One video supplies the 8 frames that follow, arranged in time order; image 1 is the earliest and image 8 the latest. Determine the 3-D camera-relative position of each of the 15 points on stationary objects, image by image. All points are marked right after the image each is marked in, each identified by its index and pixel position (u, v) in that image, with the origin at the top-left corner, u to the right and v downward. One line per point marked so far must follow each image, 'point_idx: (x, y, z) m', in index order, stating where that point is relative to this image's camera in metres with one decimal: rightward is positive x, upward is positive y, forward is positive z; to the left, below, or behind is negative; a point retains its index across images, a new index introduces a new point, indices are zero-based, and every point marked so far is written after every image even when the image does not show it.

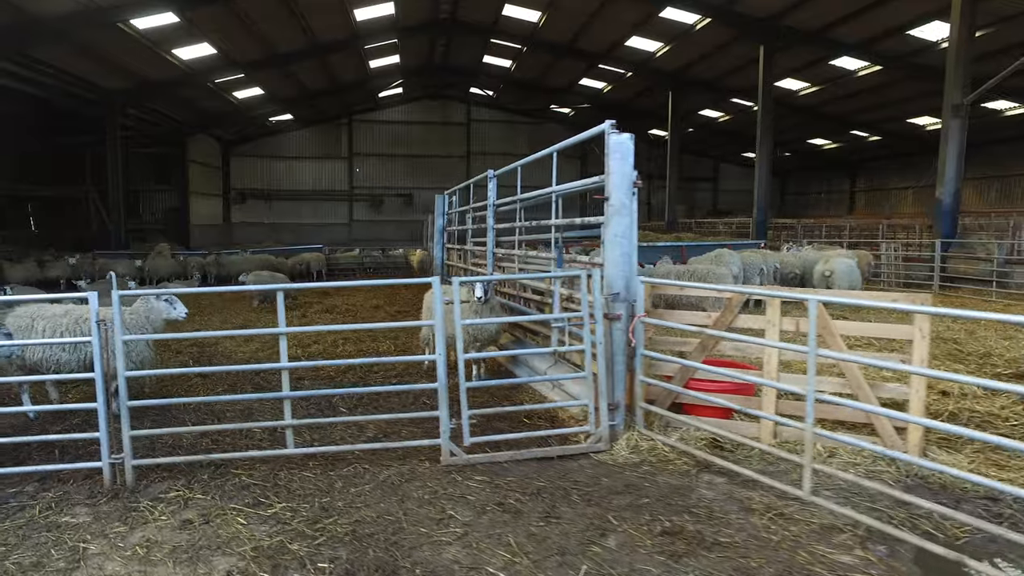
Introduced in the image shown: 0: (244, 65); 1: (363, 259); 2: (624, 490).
0: (-7.6, +6.2, +19.0) m
1: (-3.7, +0.7, +16.9) m
2: (+0.5, -0.9, +3.1) m
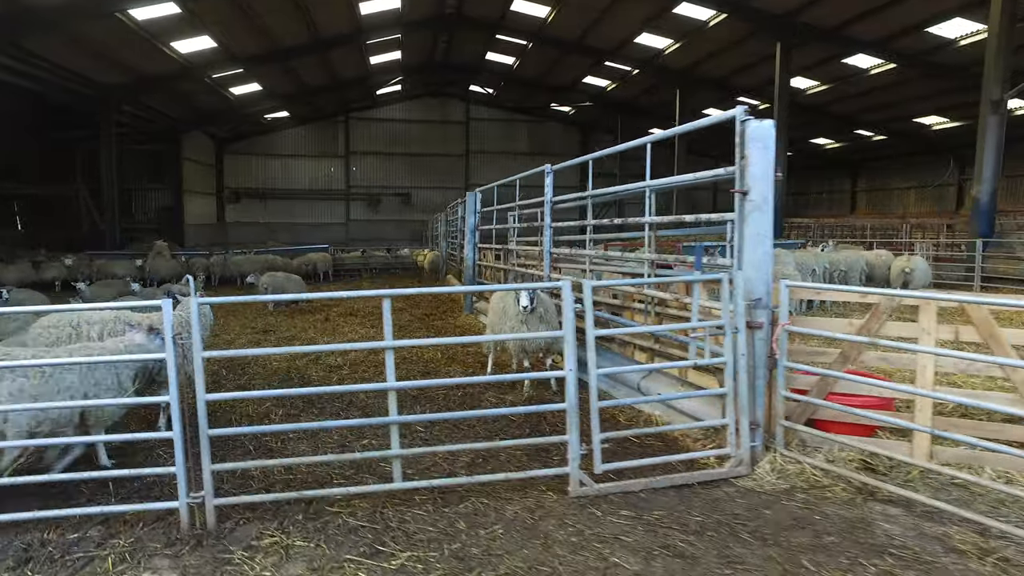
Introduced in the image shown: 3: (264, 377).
0: (-7.4, +6.2, +18.4) m
1: (-3.4, +0.7, +16.4) m
2: (+1.1, -0.9, +2.7) m
3: (-2.0, -0.7, +5.9) m
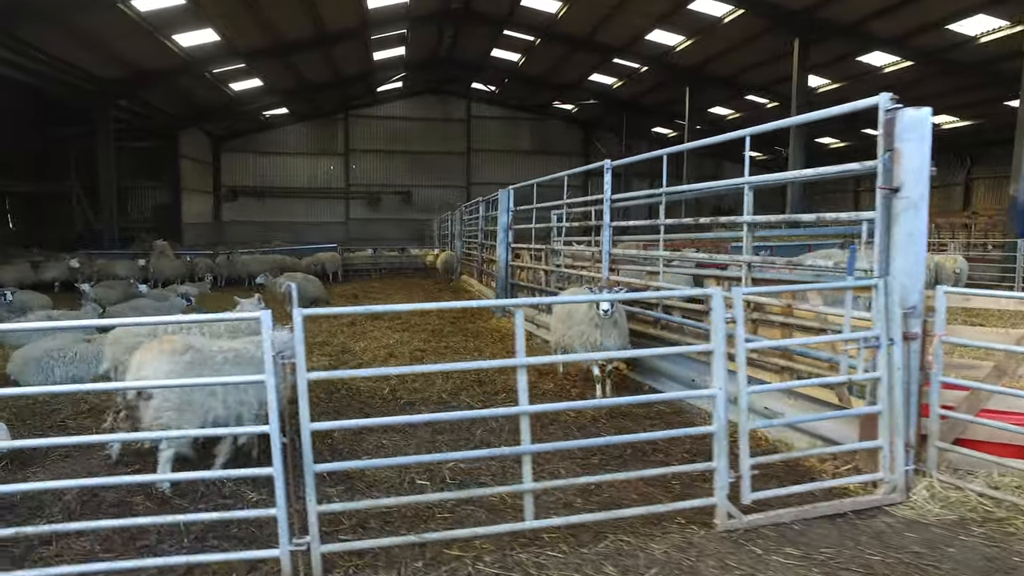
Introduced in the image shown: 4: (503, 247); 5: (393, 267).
0: (-7.1, +6.2, +17.9) m
1: (-3.1, +0.7, +16.0) m
2: (+1.7, -1.0, +2.3) m
3: (-1.5, -0.7, +5.5) m
4: (-0.1, +0.5, +8.5) m
5: (-2.8, +0.5, +16.1) m
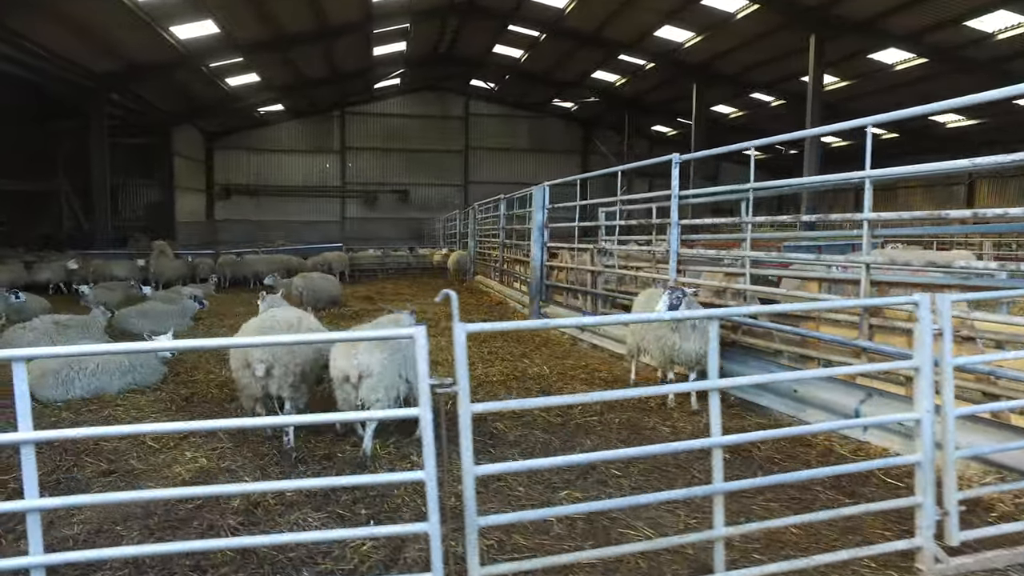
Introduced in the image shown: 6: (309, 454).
0: (-6.9, +6.1, +17.3) m
1: (-2.9, +0.6, +15.5) m
2: (+2.2, -1.0, +1.9) m
3: (-1.0, -0.8, +5.0) m
4: (+0.3, +0.5, +8.0) m
5: (-2.6, +0.5, +15.6) m
6: (-1.1, -0.9, +3.7) m
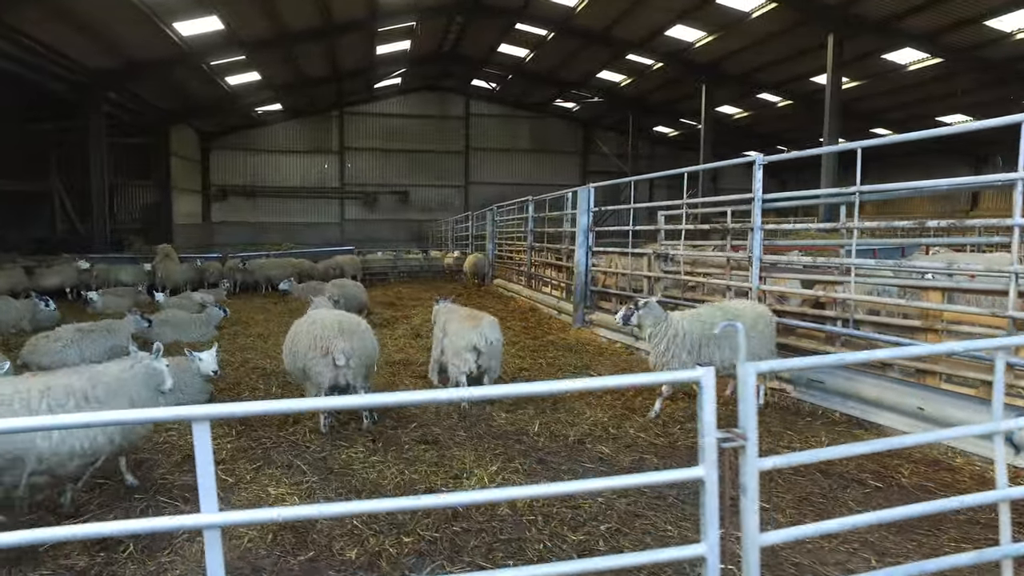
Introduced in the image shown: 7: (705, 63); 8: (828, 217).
0: (-6.6, +6.0, +16.8) m
1: (-2.5, +0.5, +15.1) m
2: (+2.8, -1.0, +1.6) m
3: (-0.5, -0.8, +4.7) m
4: (+0.8, +0.4, +7.7) m
5: (-2.2, +0.4, +15.2) m
6: (-0.5, -1.0, +3.3) m
7: (+5.7, +6.6, +20.0) m
8: (+5.4, +1.2, +11.8) m
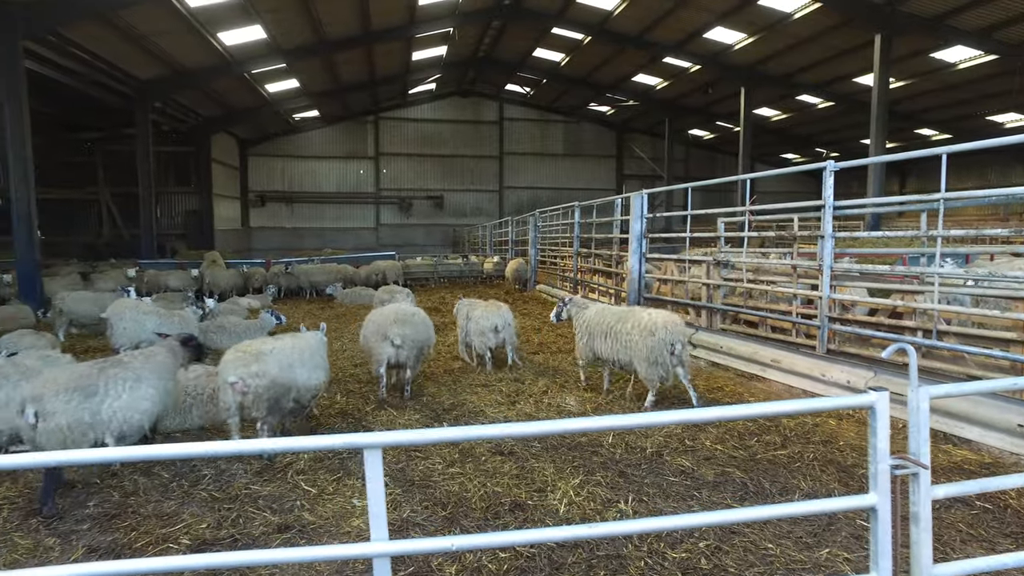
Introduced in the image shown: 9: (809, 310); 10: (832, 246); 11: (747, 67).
0: (-5.6, +5.9, +17.1) m
1: (-1.6, +0.4, +15.1) m
2: (+3.2, -1.1, +1.5) m
3: (0.0, -0.9, +4.6) m
4: (+1.4, +0.3, +7.6) m
5: (-1.3, +0.3, +15.3) m
6: (-0.1, -1.0, +3.3) m
7: (+6.8, +6.5, +19.7) m
8: (+6.2, +1.1, +11.6) m
9: (+2.4, -0.2, +5.5) m
10: (+2.3, +0.3, +5.0) m
11: (+6.8, +6.4, +19.7) m
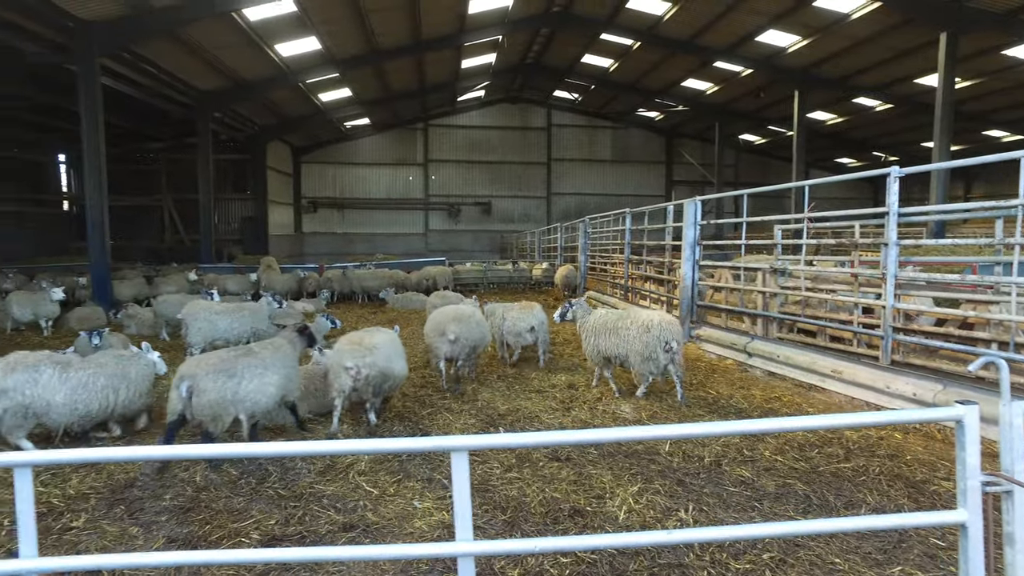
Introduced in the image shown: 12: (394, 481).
0: (-4.4, +5.8, +17.5) m
1: (-0.6, +0.3, +15.2) m
2: (+3.3, -1.1, +1.3) m
3: (+0.4, -0.9, +4.6) m
4: (+2.0, +0.3, +7.5) m
5: (-0.3, +0.2, +15.4) m
6: (+0.2, -1.0, +3.3) m
7: (+8.2, +6.3, +19.3) m
8: (+7.0, +1.0, +11.2) m
9: (+2.8, -0.3, +5.4) m
10: (+2.7, +0.2, +4.8) m
11: (+8.2, +6.2, +19.3) m
12: (-0.6, -1.0, +3.6) m
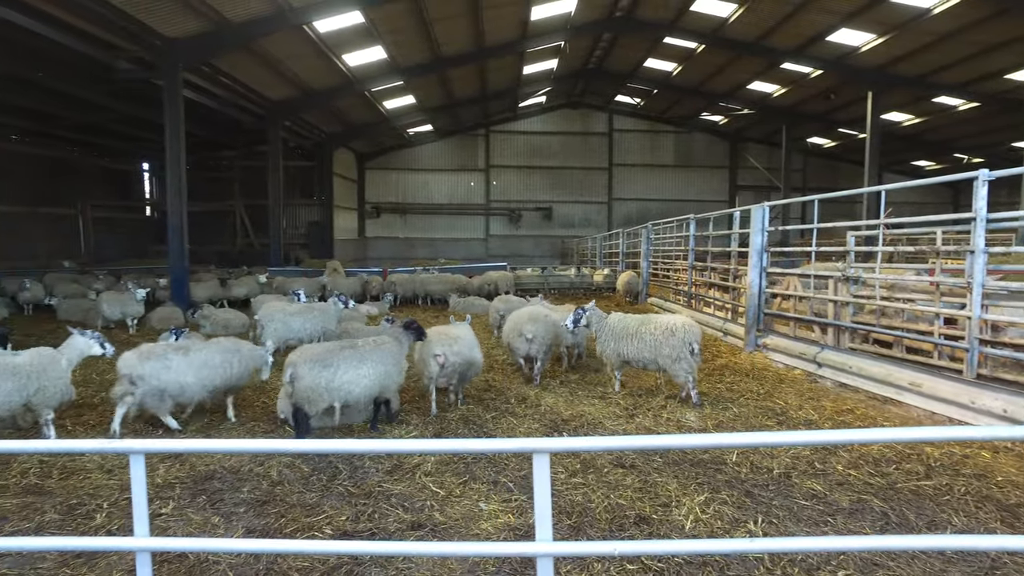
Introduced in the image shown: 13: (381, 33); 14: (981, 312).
0: (-2.8, +5.7, +17.9) m
1: (+0.8, +0.2, +15.2) m
2: (+3.5, -1.2, +1.0) m
3: (+0.8, -1.0, +4.6) m
4: (+2.6, +0.2, +7.4) m
5: (+1.1, 0.0, +15.3) m
6: (+0.5, -1.1, +3.3) m
7: (+9.9, +6.0, +18.6) m
8: (+8.0, +0.8, +10.6) m
9: (+3.3, -0.3, +5.1) m
10: (+3.2, +0.2, +4.6) m
11: (+10.0, +6.0, +18.6) m
12: (-0.3, -1.1, +3.7) m
13: (-2.8, +5.4, +14.6) m
14: (+3.2, -0.2, +4.7) m
